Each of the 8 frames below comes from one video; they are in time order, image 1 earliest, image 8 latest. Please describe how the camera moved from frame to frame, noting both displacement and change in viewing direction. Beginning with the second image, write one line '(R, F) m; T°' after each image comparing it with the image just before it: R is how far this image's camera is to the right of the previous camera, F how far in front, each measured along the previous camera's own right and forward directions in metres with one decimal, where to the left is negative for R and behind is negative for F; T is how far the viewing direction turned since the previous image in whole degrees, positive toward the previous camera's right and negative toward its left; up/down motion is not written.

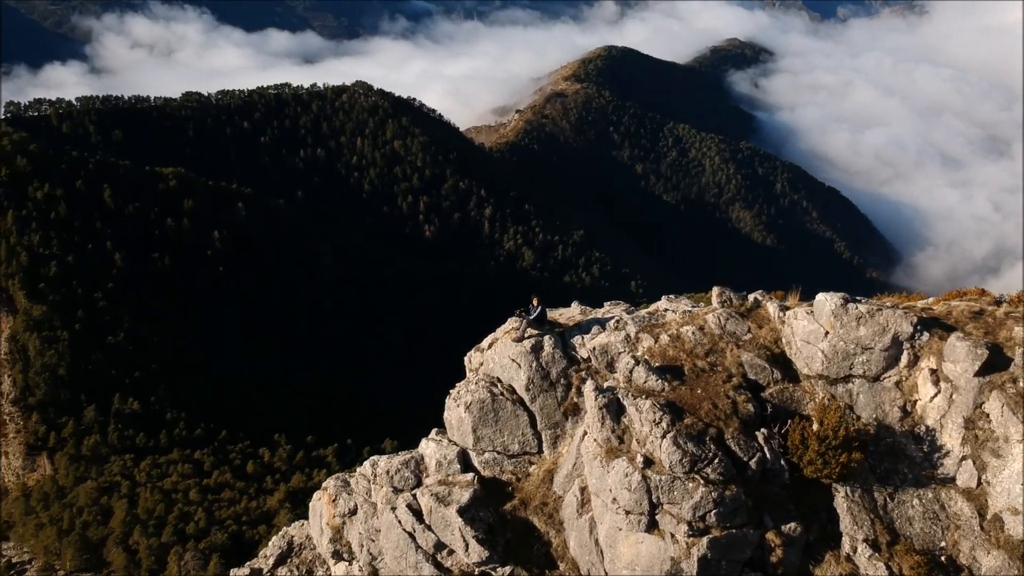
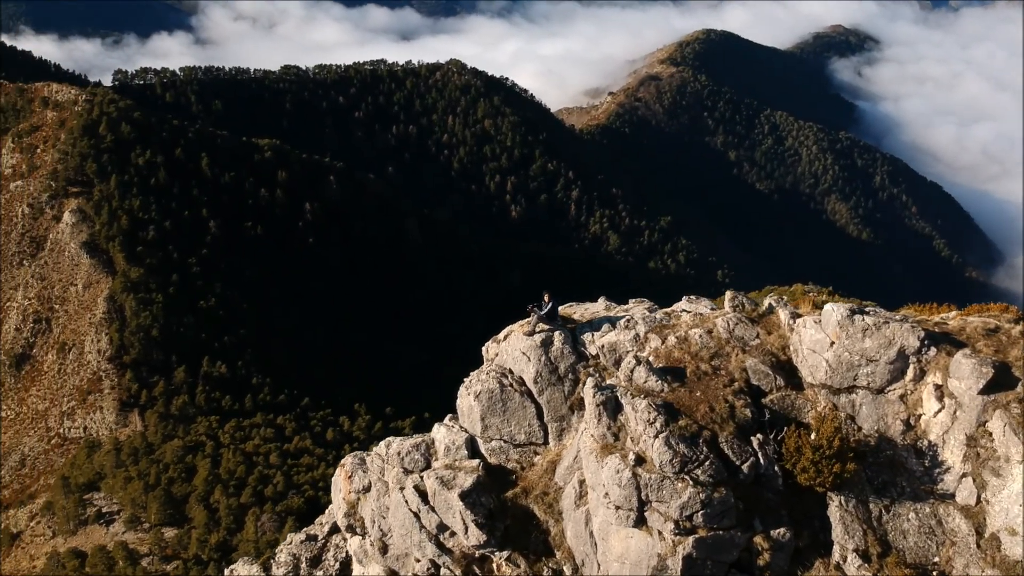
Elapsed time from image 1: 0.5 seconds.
(+1.3, -0.5) m; -5°
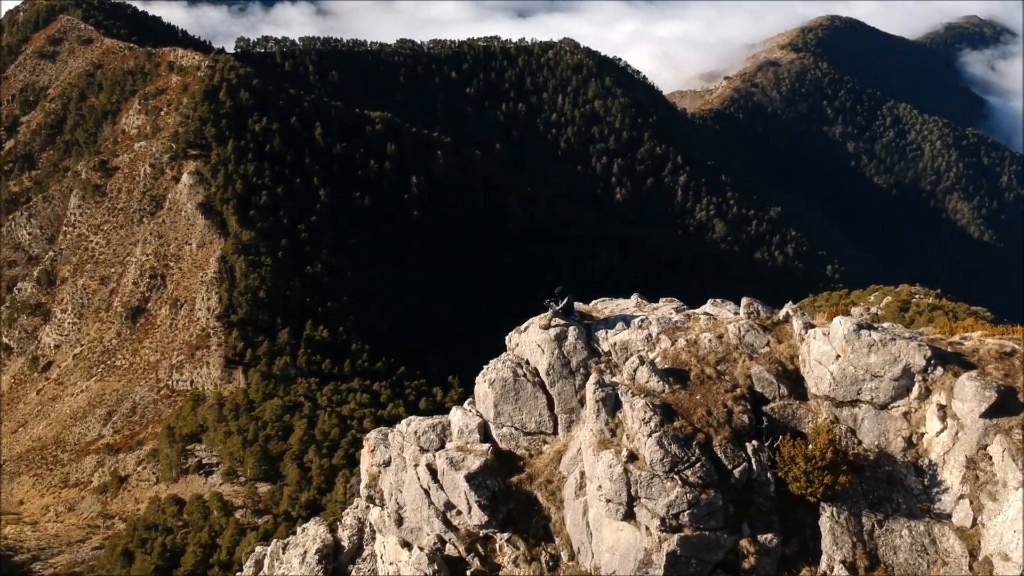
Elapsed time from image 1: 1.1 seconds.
(+1.6, -0.7) m; -6°
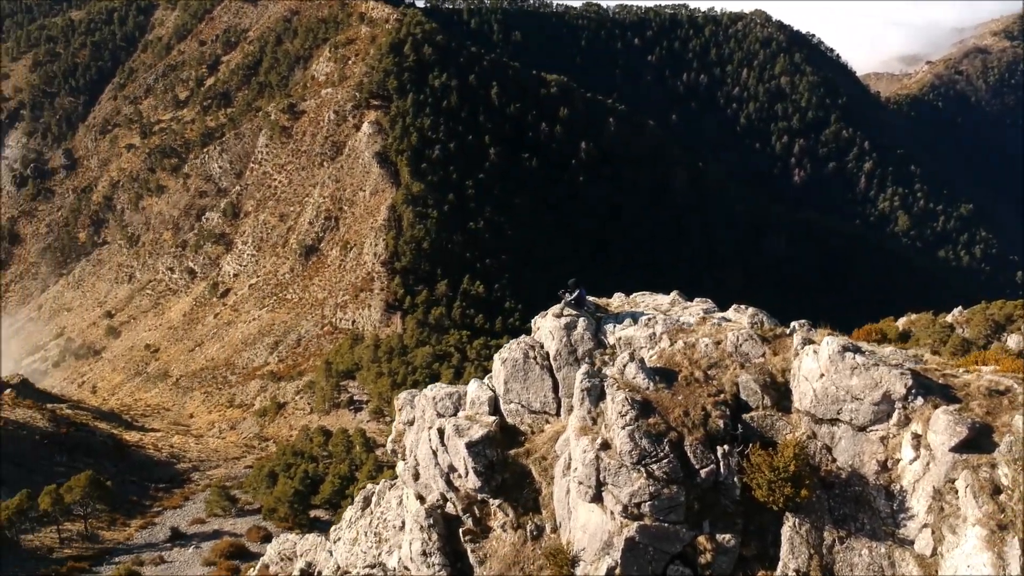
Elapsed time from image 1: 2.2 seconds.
(+3.0, -1.2) m; -9°
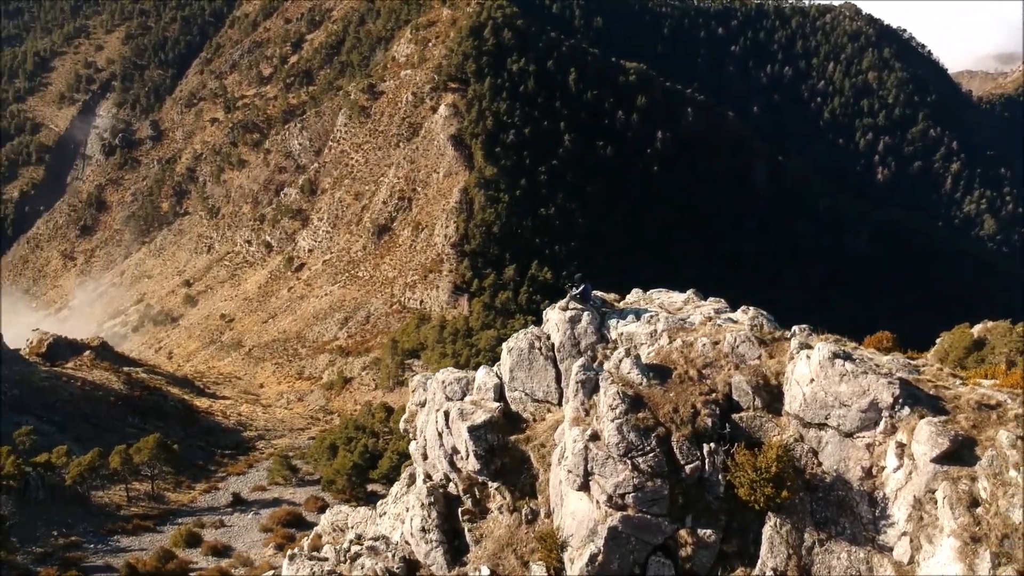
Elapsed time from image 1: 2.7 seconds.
(+1.4, -0.7) m; -4°
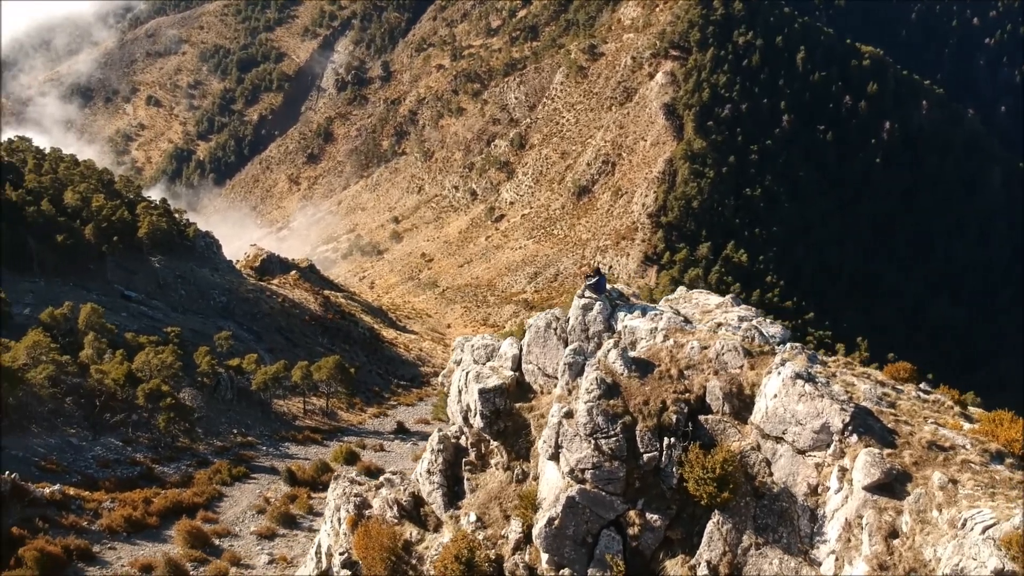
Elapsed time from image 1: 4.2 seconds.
(+4.2, -1.8) m; -11°
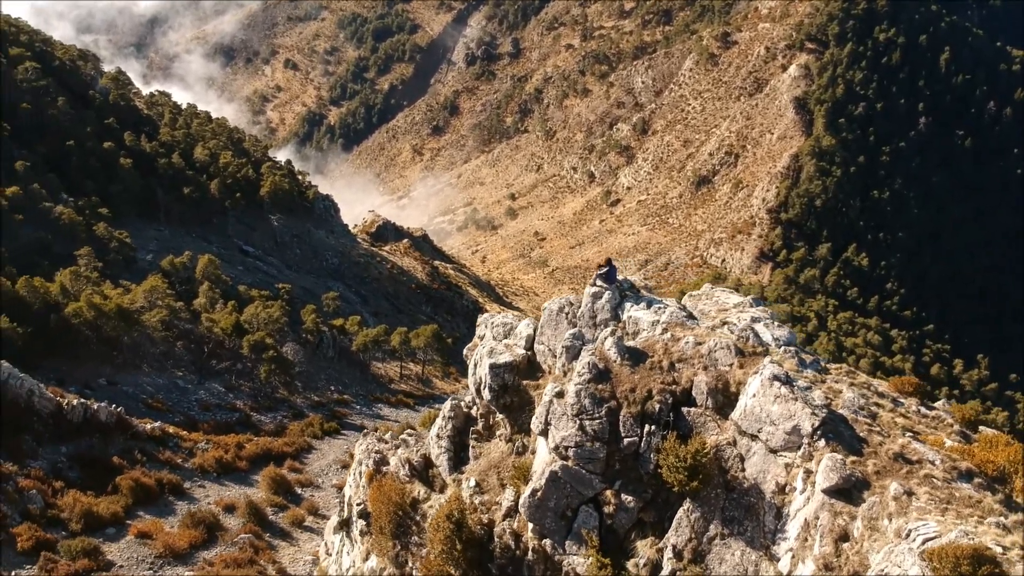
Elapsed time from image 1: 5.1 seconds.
(+2.5, -1.1) m; -7°
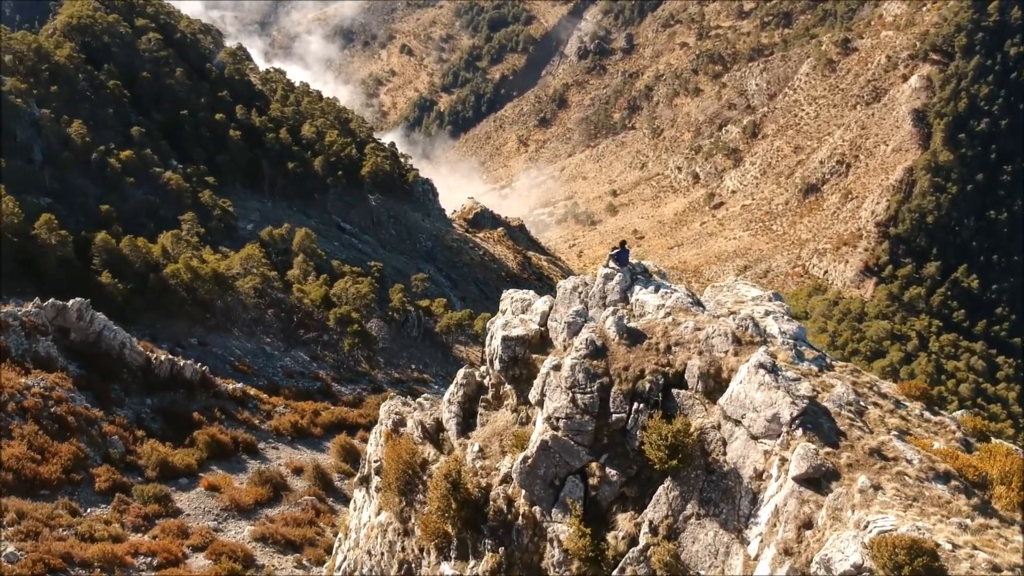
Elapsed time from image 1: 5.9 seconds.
(+2.2, -0.7) m; -6°
